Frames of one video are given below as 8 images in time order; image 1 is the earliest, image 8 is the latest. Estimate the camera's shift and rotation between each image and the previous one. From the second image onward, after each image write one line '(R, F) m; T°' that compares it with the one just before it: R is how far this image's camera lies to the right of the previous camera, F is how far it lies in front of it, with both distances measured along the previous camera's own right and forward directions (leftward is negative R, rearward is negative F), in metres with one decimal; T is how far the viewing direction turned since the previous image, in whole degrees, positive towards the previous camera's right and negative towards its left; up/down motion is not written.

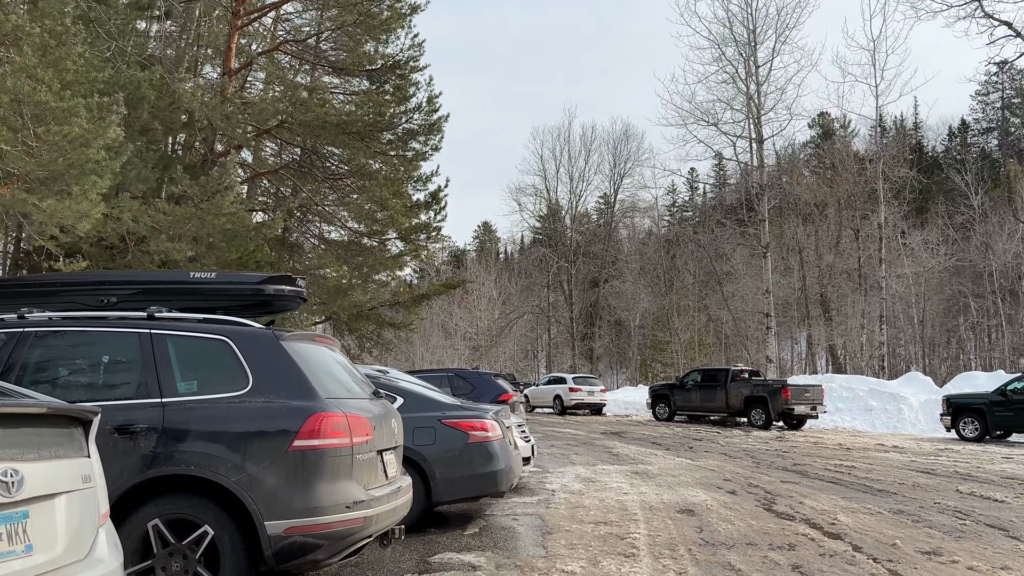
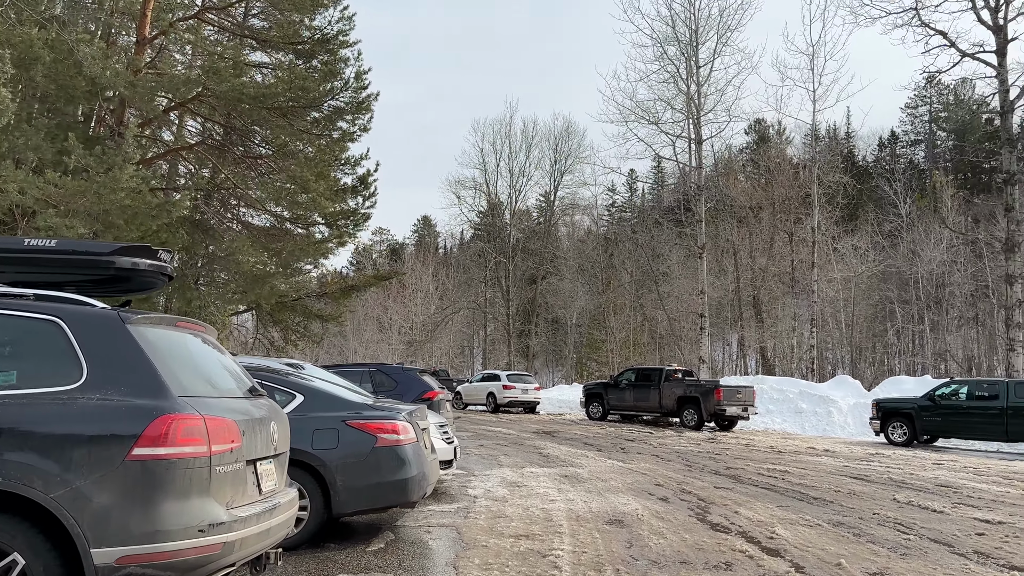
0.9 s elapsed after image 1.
(+0.2, +0.7) m; +5°
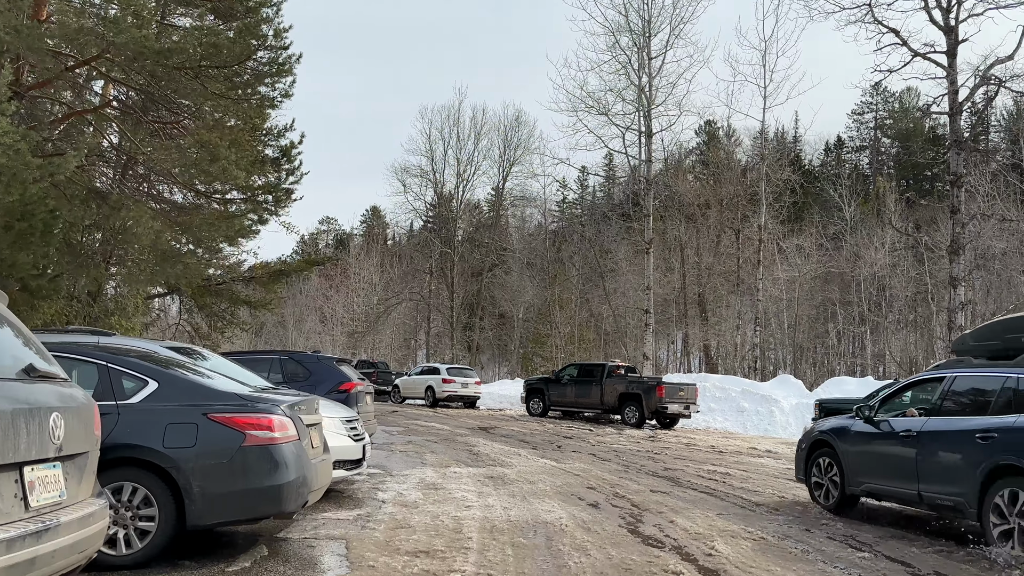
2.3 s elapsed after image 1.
(+0.3, +0.9) m; +4°
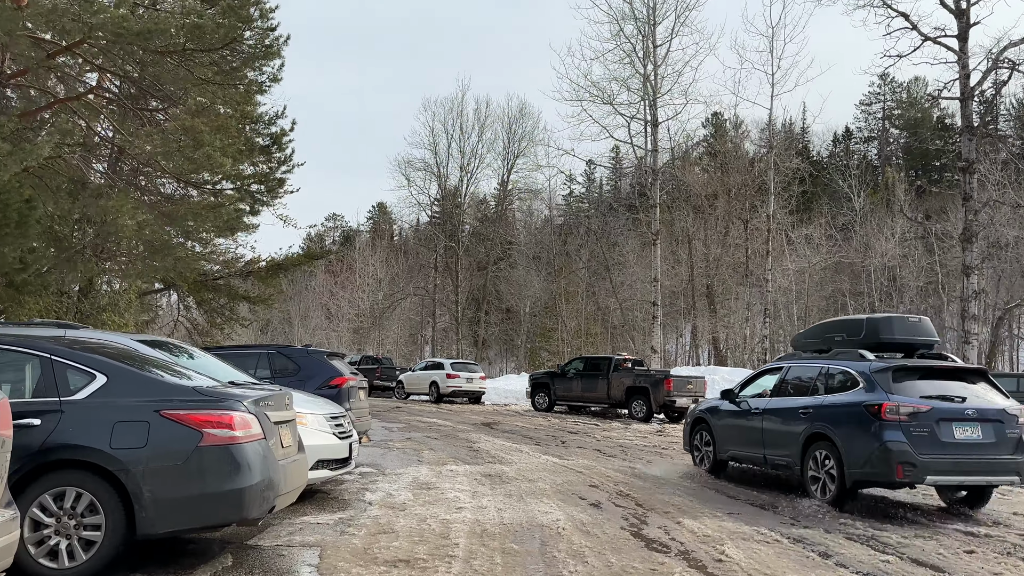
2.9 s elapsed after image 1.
(+0.1, +0.5) m; -1°
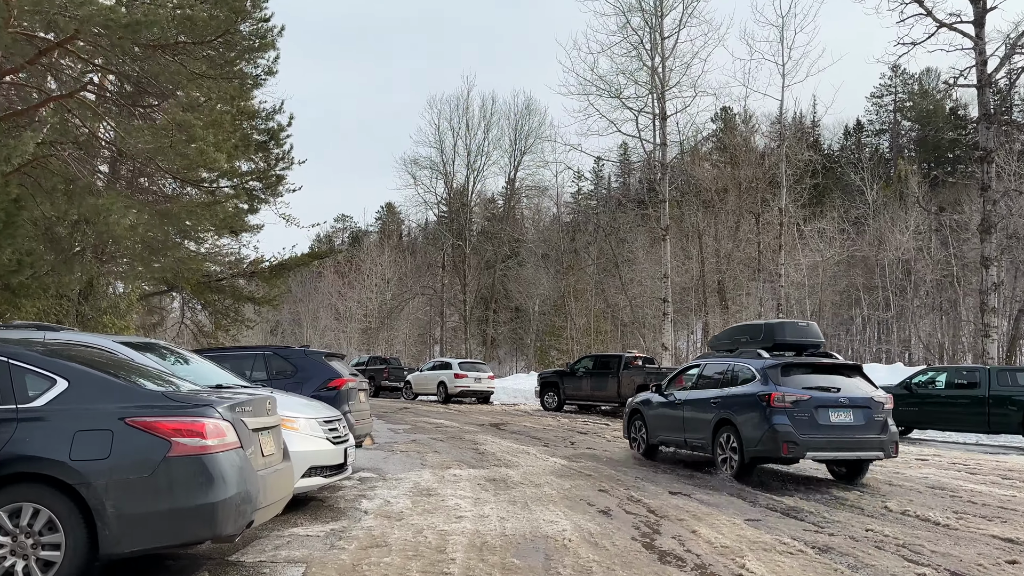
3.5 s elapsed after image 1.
(+0.1, +0.4) m; -1°
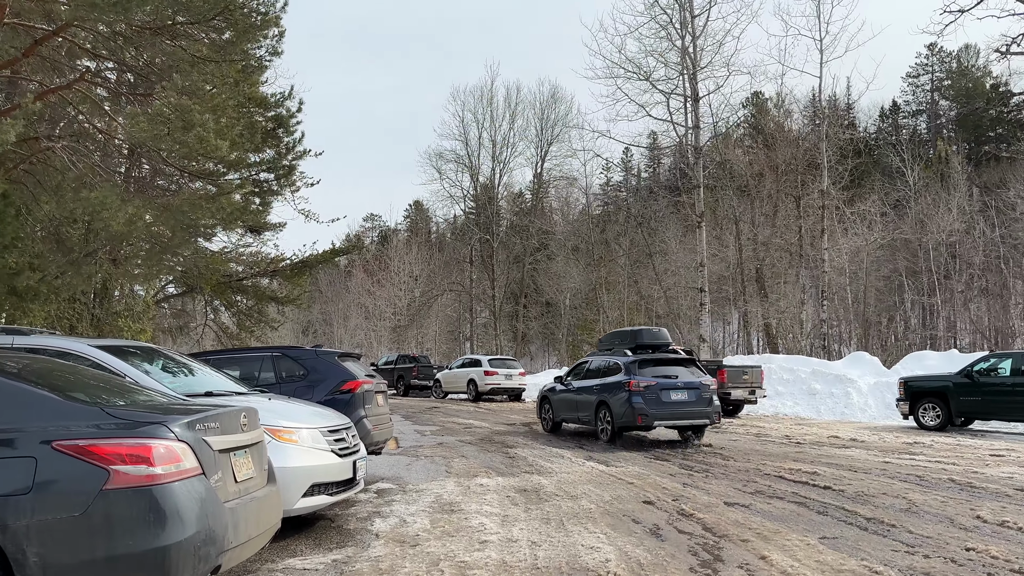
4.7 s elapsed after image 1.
(0.0, +0.9) m; -3°
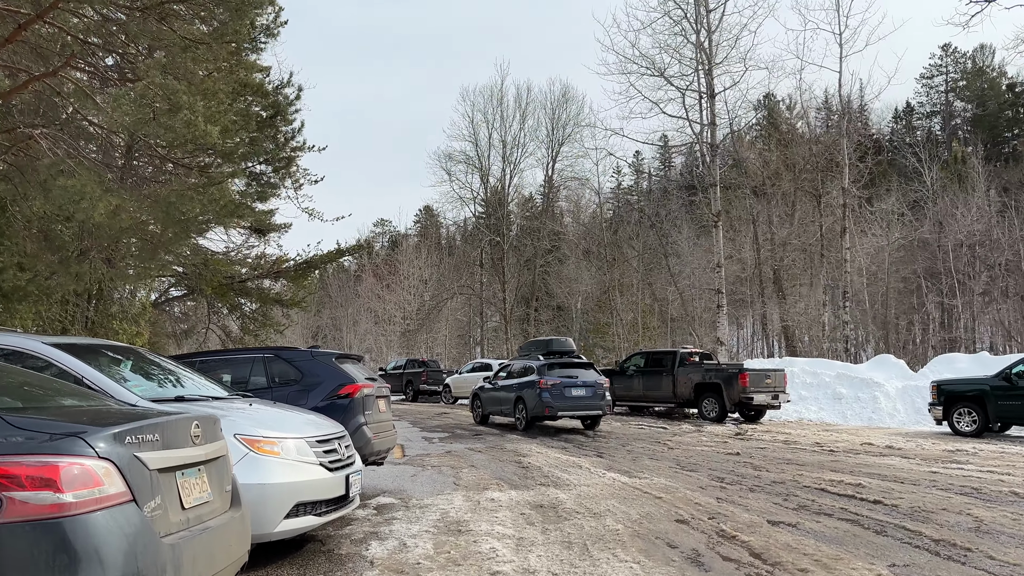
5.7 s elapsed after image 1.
(0.0, +0.7) m; -1°
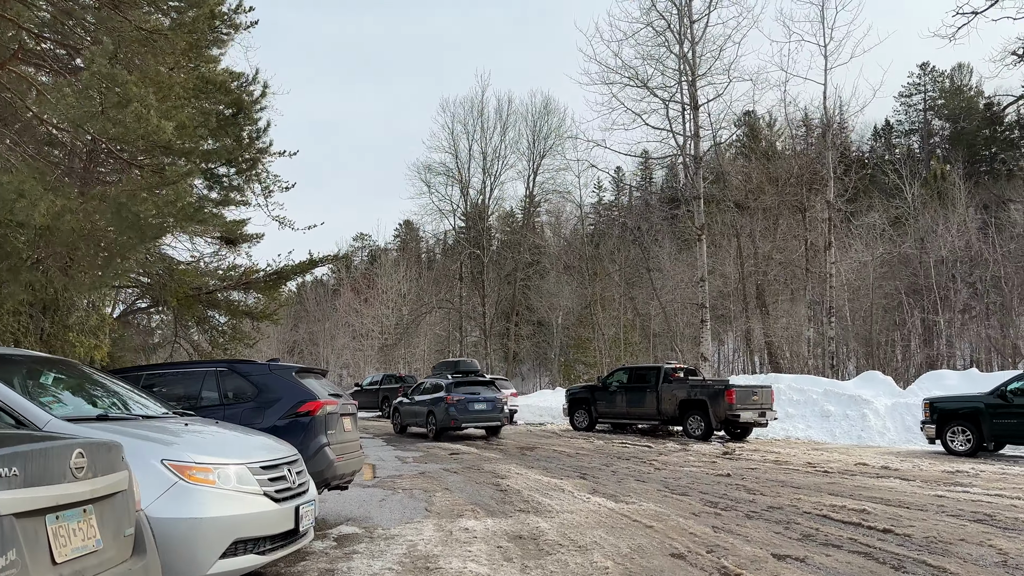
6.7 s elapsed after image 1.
(0.0, +0.6) m; +2°
